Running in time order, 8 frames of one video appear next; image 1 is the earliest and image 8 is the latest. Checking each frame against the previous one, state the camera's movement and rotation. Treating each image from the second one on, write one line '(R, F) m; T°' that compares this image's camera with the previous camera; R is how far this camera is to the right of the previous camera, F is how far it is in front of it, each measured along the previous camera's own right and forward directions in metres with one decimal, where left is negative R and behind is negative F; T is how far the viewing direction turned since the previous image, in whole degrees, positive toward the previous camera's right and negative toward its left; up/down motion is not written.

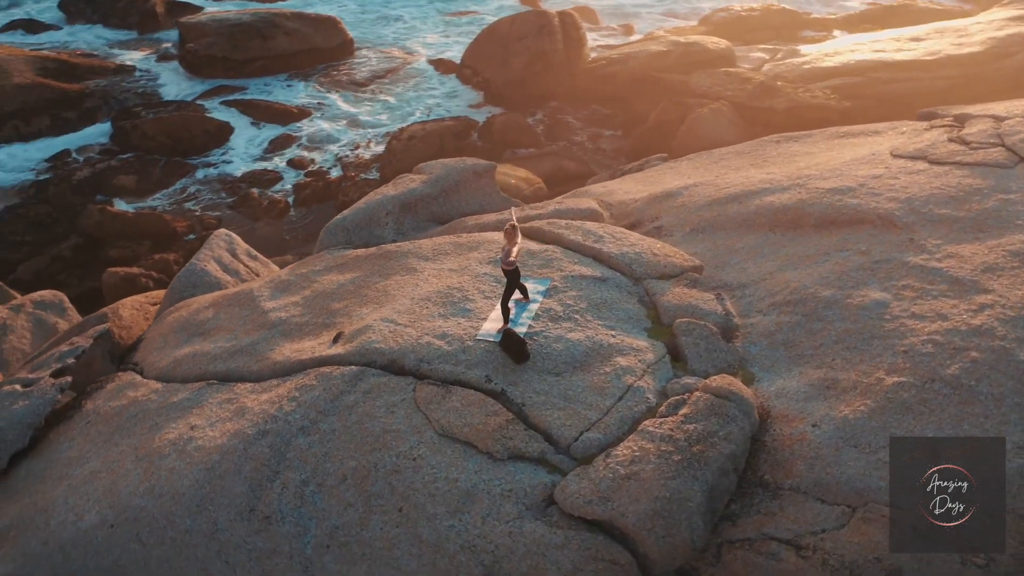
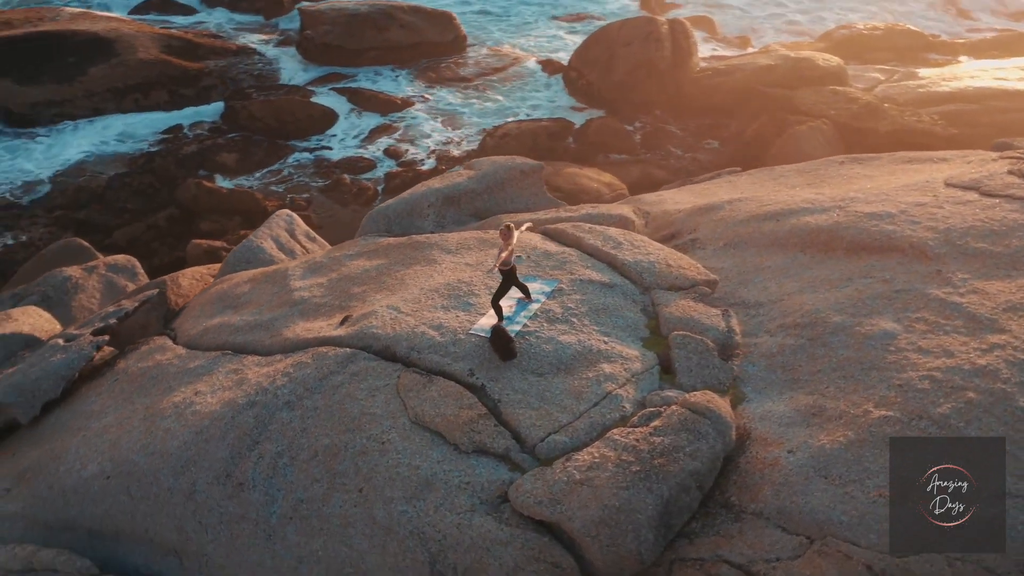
(+0.8, 0.0) m; -7°
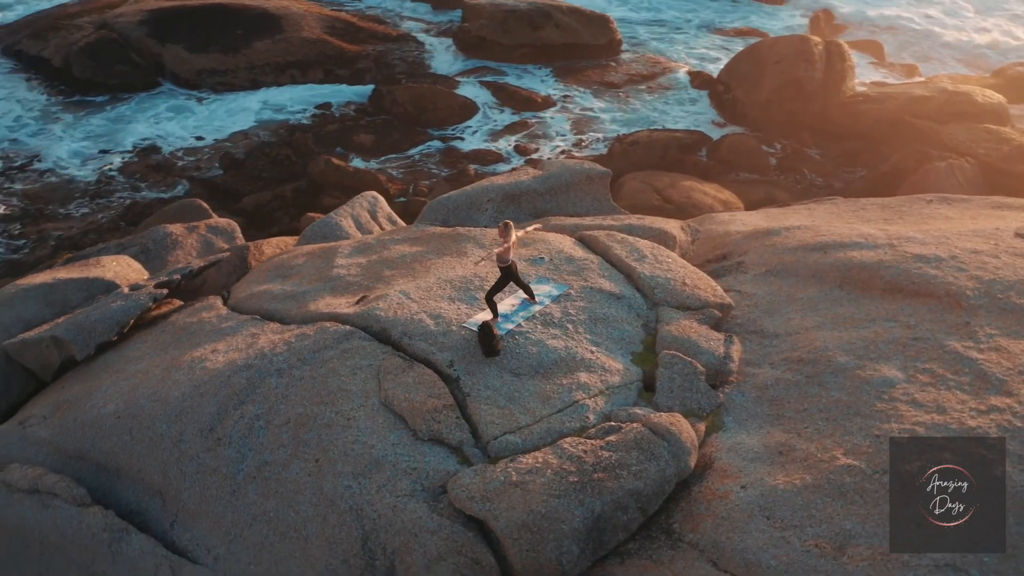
(+1.1, +0.1) m; -10°
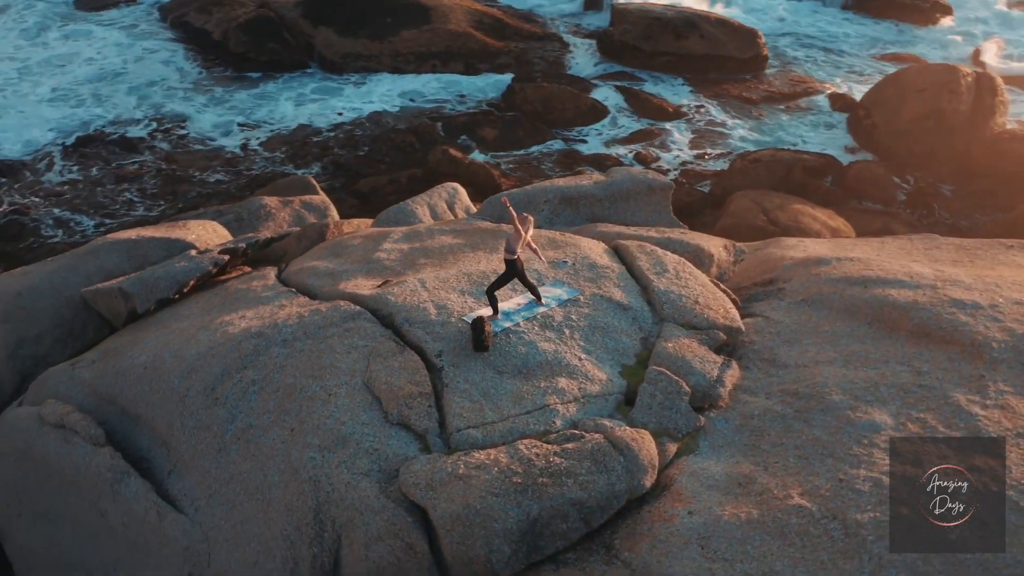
(+1.0, +0.1) m; -9°
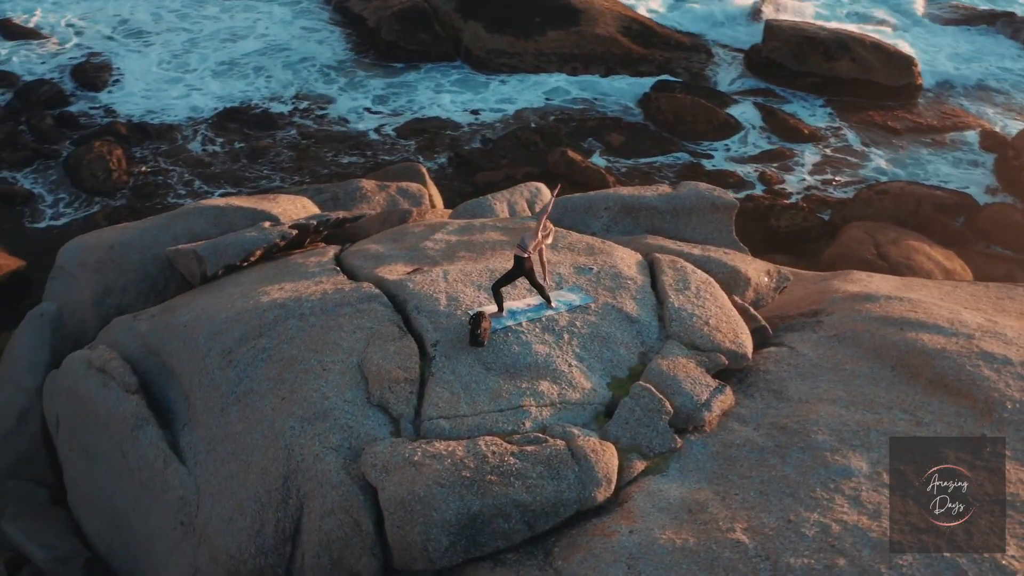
(+1.0, +0.1) m; -9°
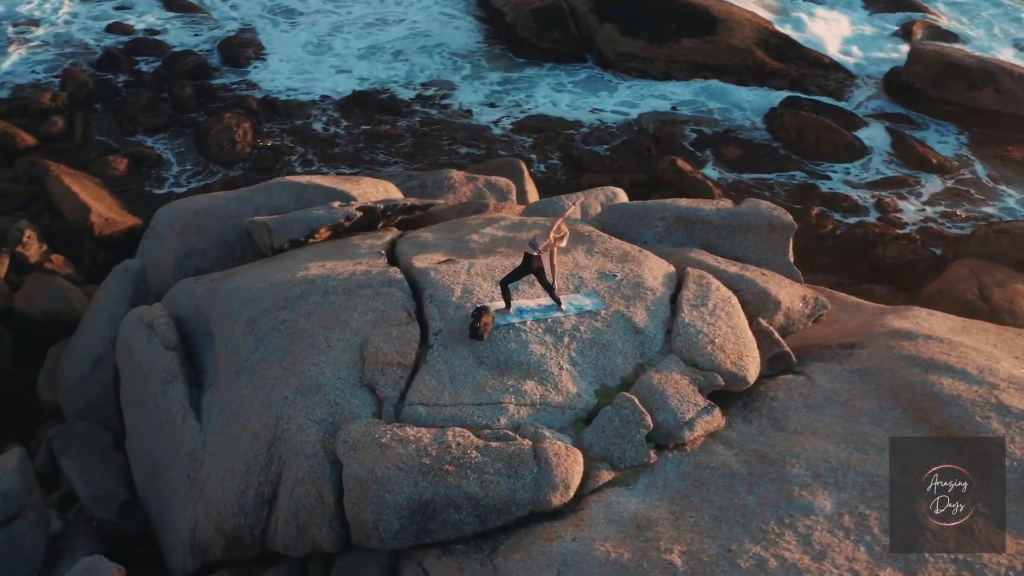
(+0.9, 0.0) m; -9°
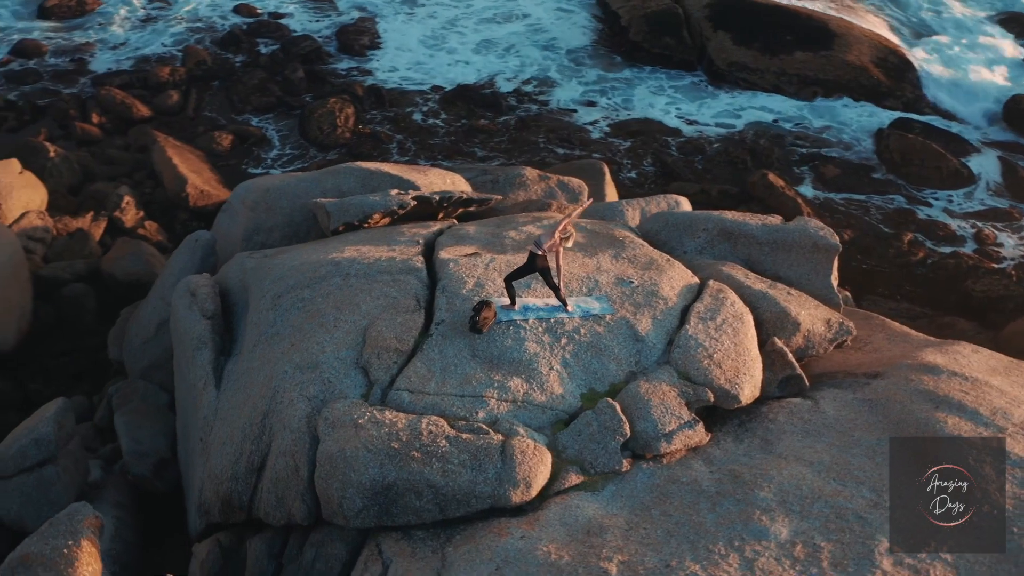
(+0.8, 0.0) m; -7°
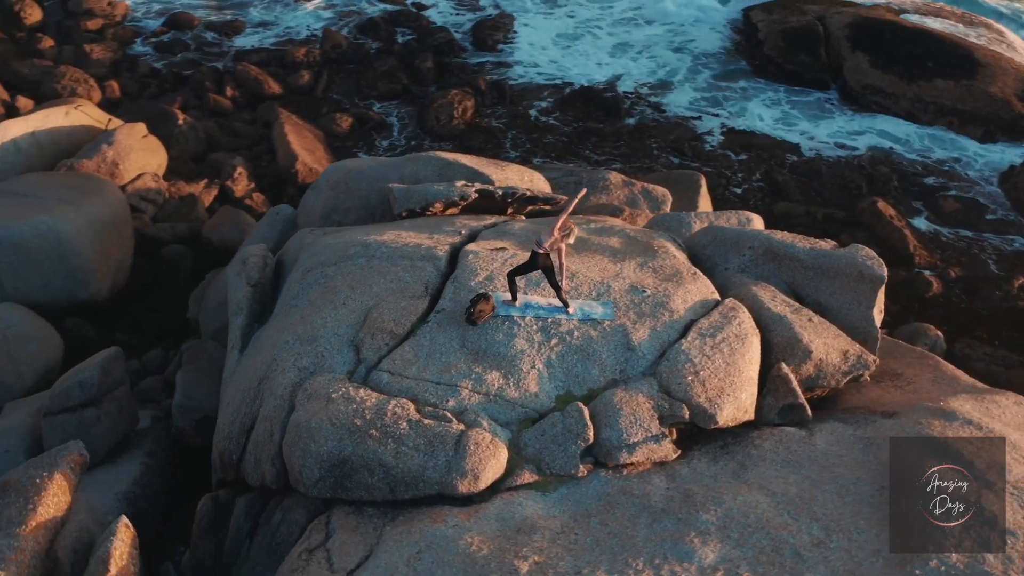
(+1.0, 0.0) m; -9°
